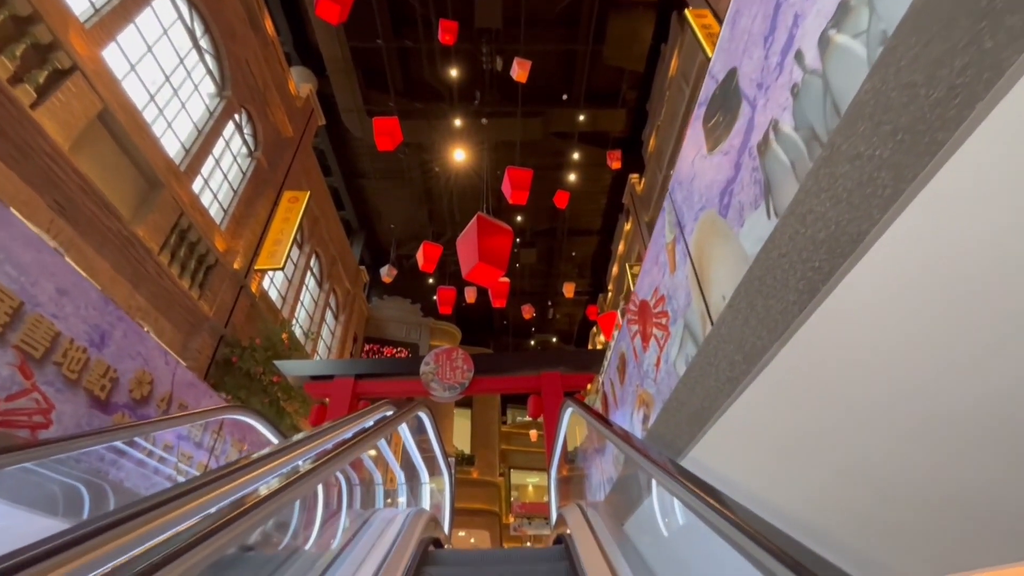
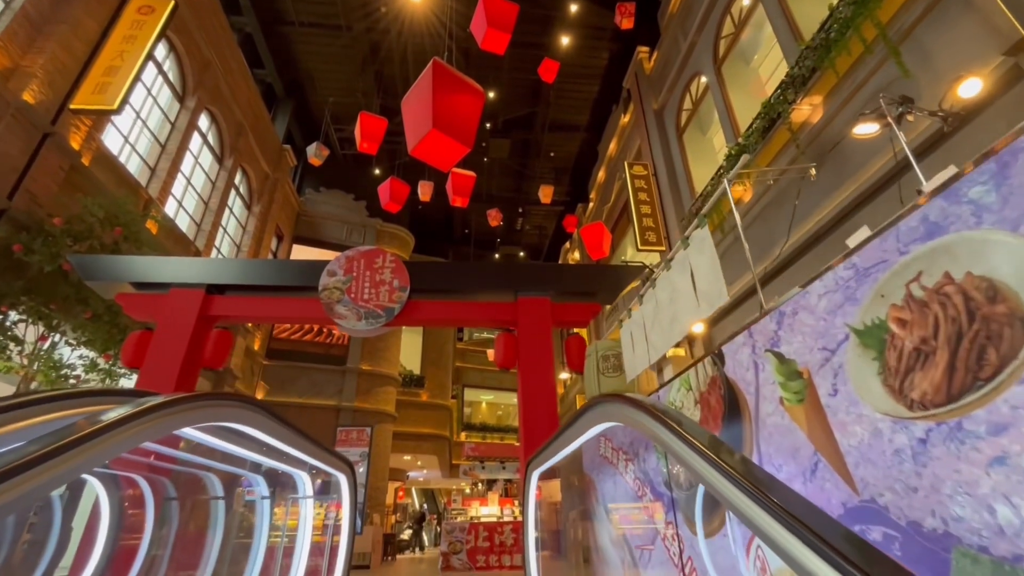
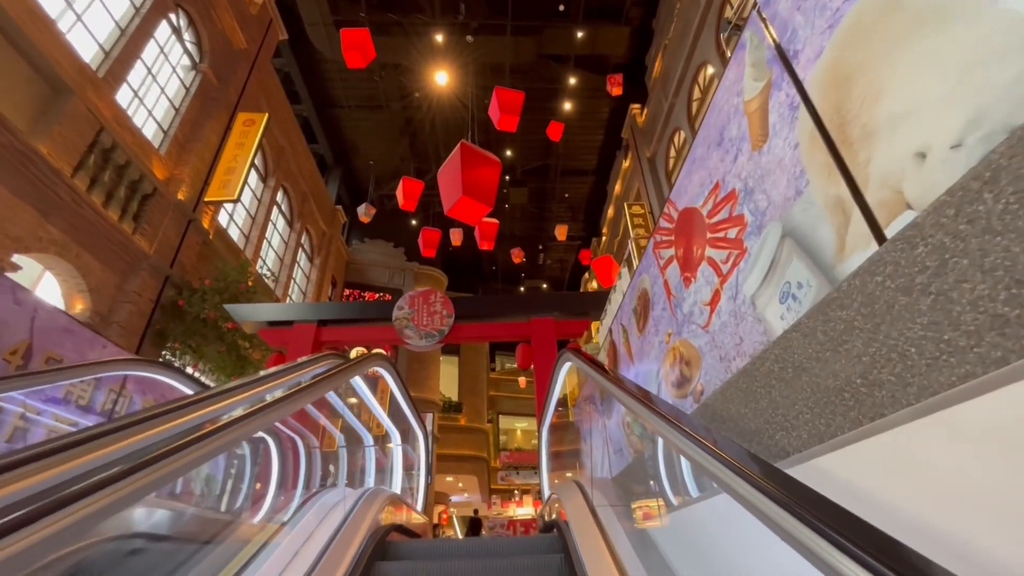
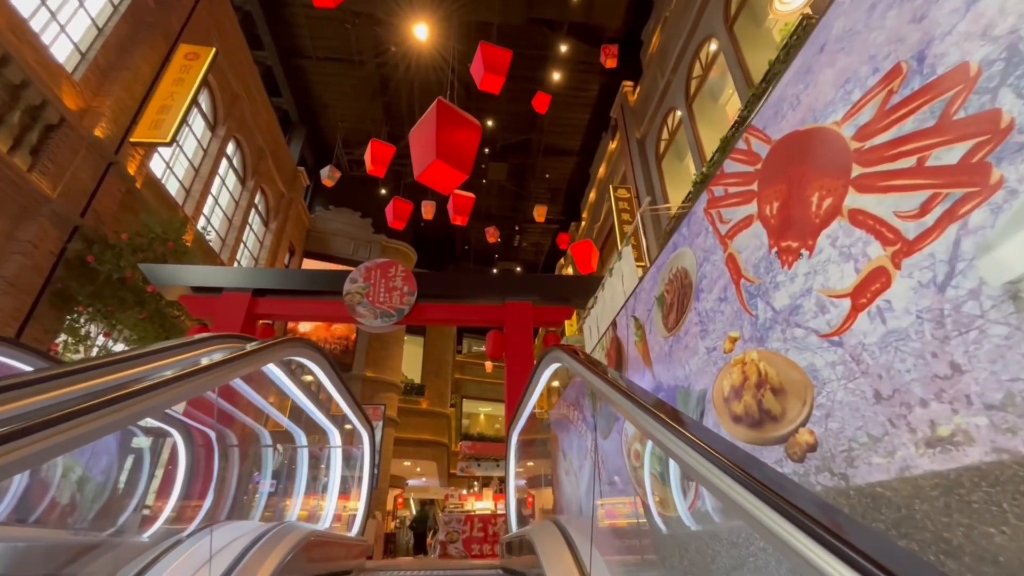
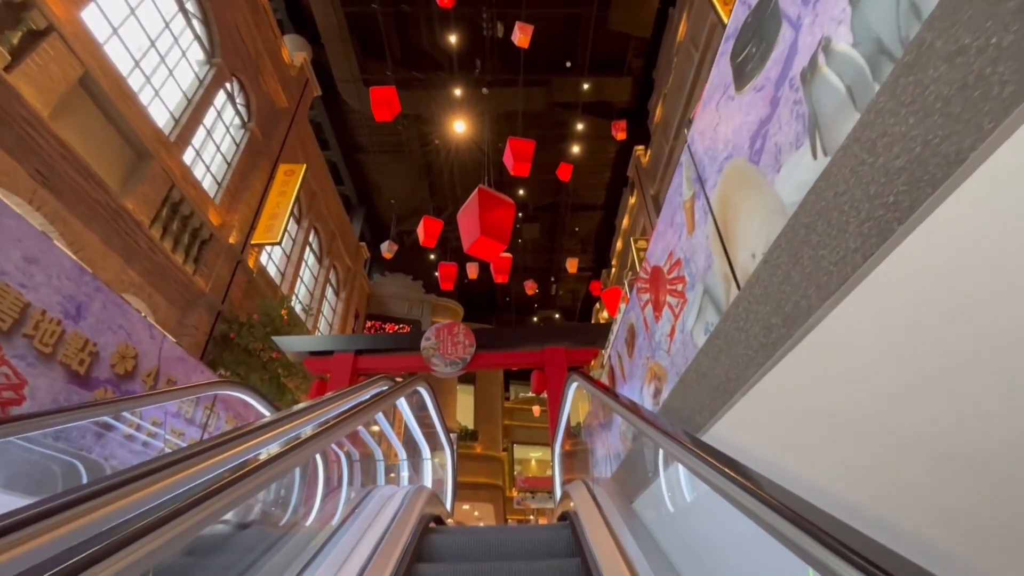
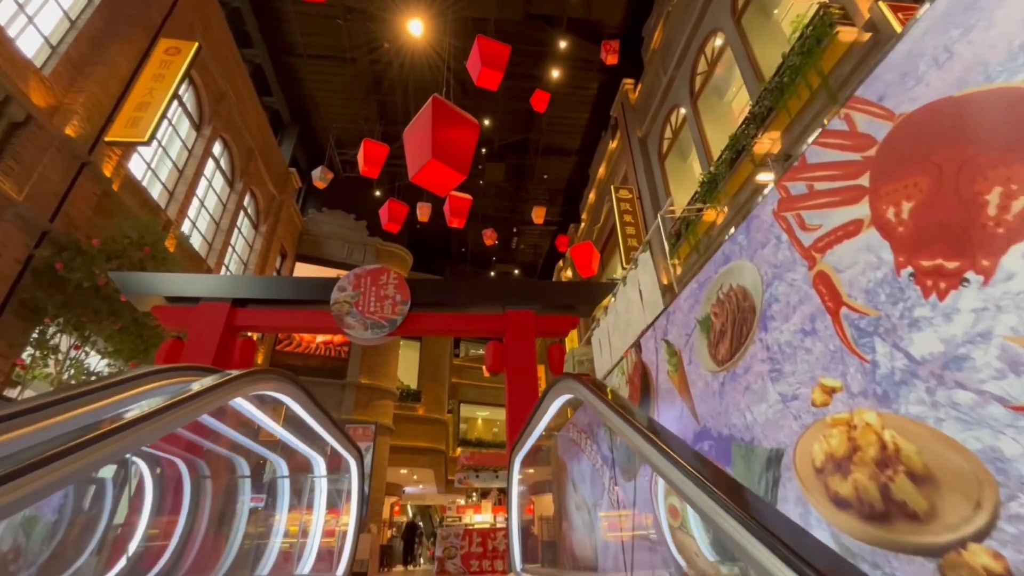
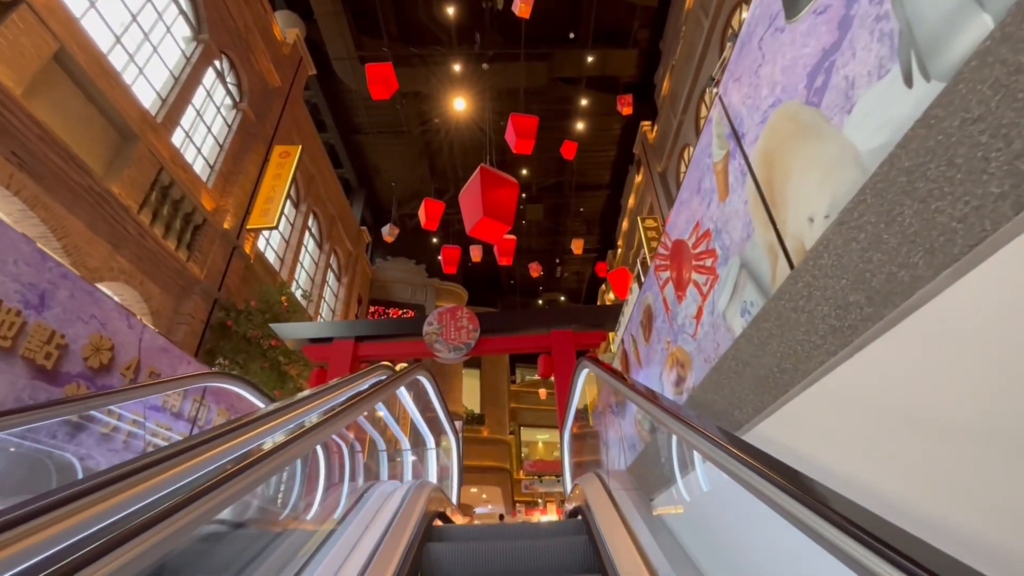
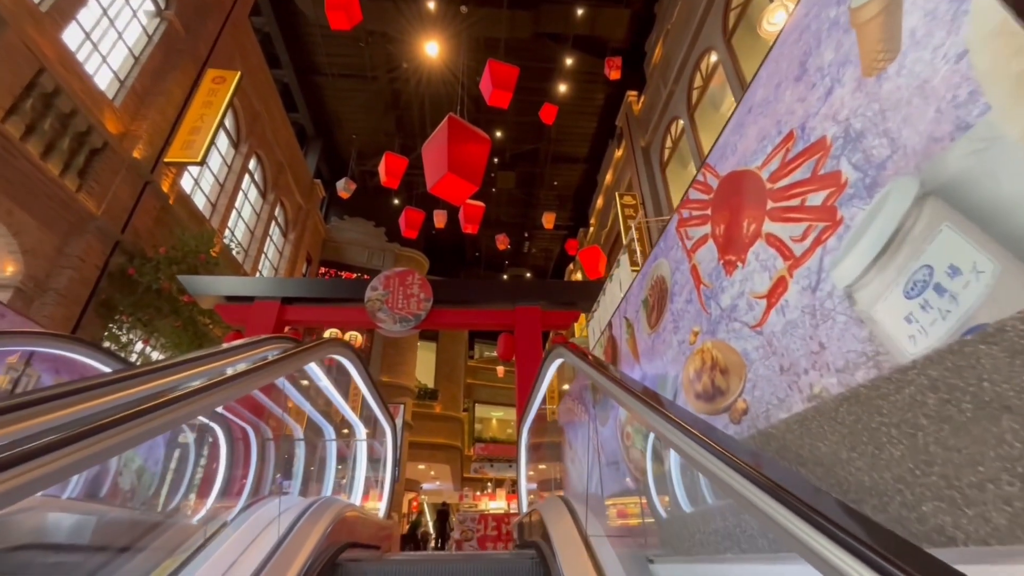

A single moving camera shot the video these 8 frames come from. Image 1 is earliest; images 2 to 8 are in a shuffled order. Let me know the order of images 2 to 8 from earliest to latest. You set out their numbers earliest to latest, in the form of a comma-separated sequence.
5, 7, 3, 8, 4, 6, 2
